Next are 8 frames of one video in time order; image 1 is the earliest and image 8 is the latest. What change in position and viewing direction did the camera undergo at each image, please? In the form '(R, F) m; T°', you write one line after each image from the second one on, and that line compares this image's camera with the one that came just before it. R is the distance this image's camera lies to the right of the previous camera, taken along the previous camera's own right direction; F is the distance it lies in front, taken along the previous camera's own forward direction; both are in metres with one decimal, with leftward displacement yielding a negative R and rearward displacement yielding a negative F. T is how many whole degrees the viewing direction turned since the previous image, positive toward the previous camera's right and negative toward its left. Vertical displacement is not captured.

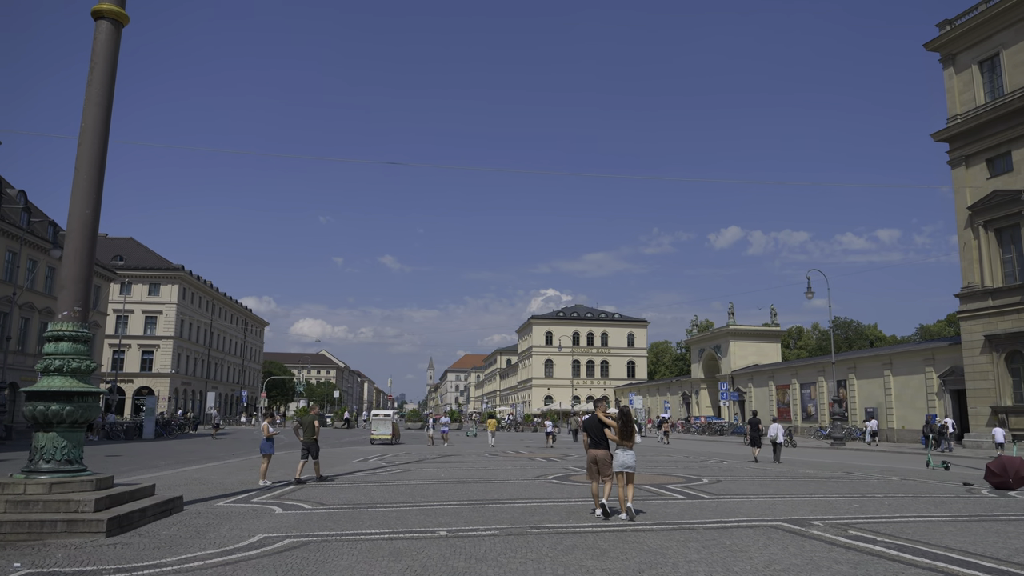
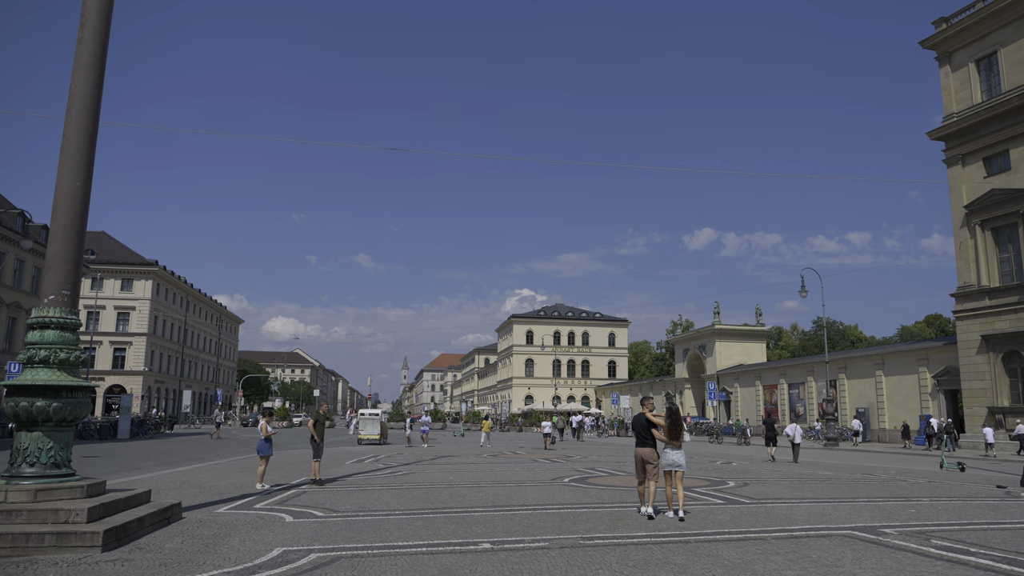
(-0.9, +1.1) m; +2°
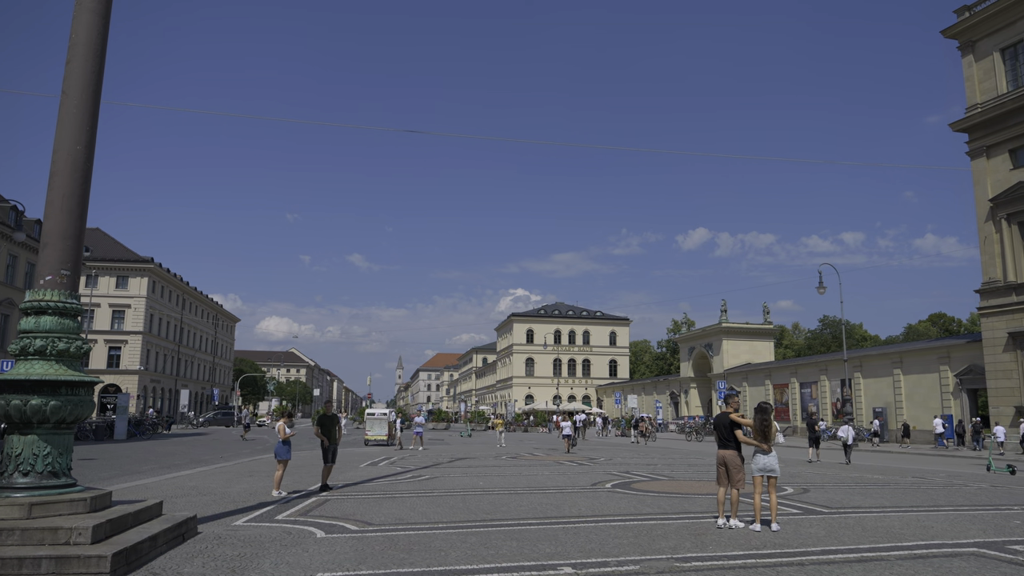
(-0.9, +1.4) m; 0°
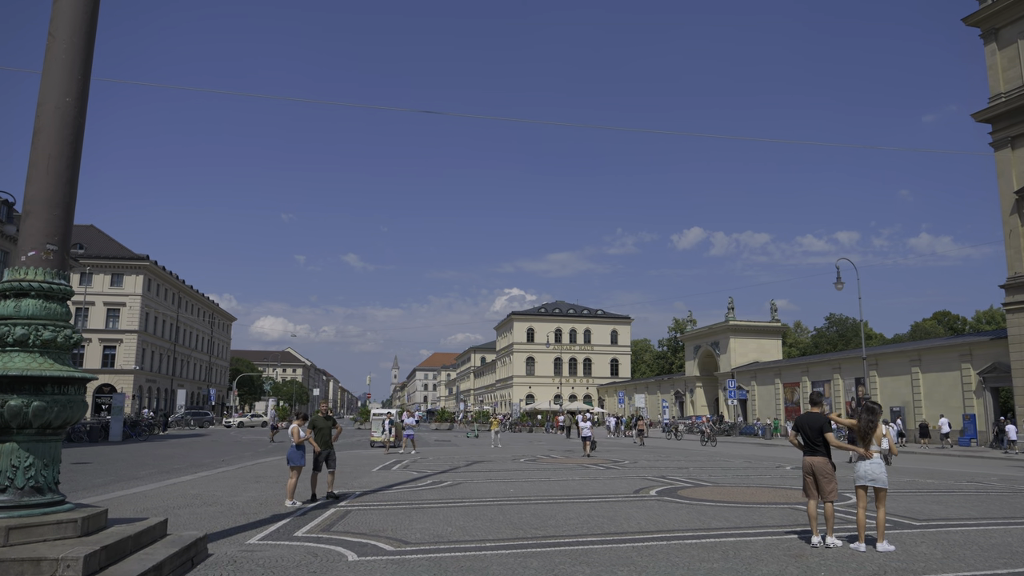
(-0.7, +1.4) m; 0°
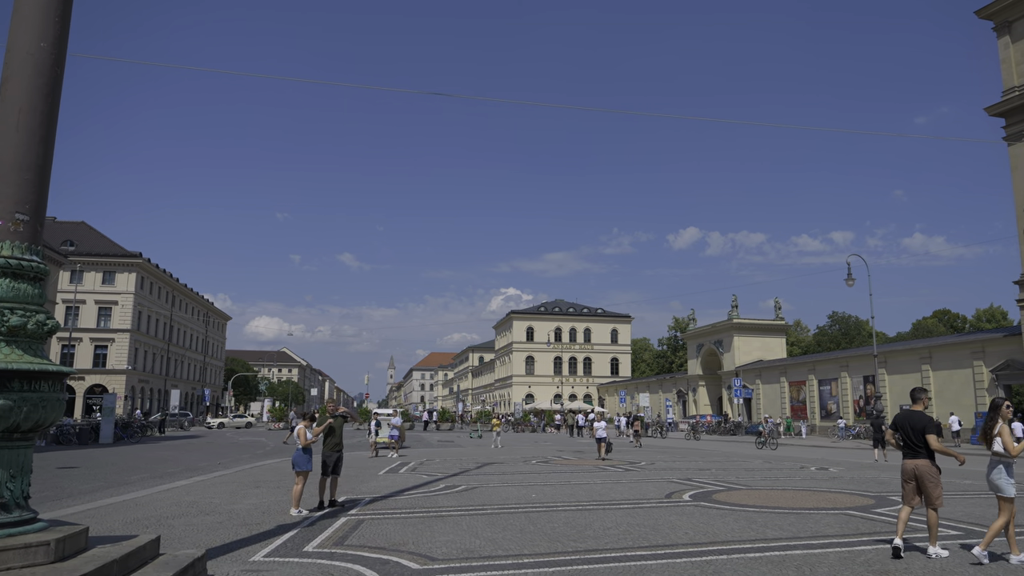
(-0.5, +1.1) m; 0°
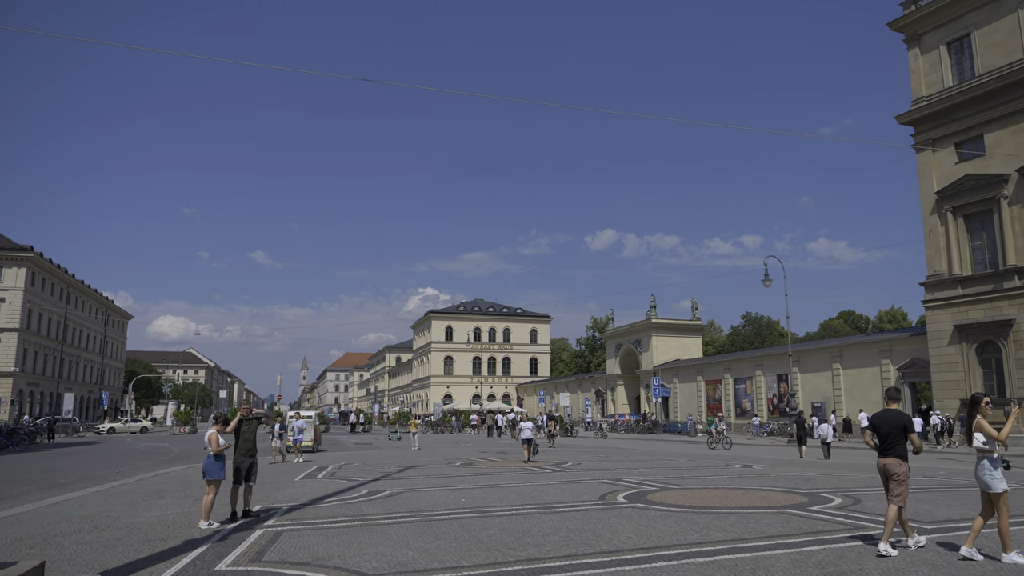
(-0.2, +0.7) m; +6°
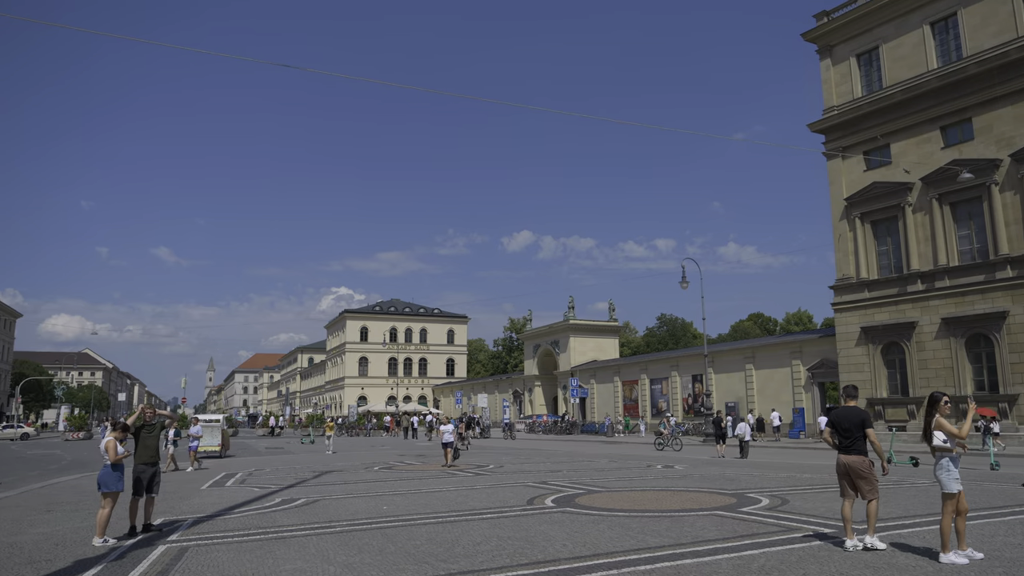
(-0.2, +0.6) m; +6°
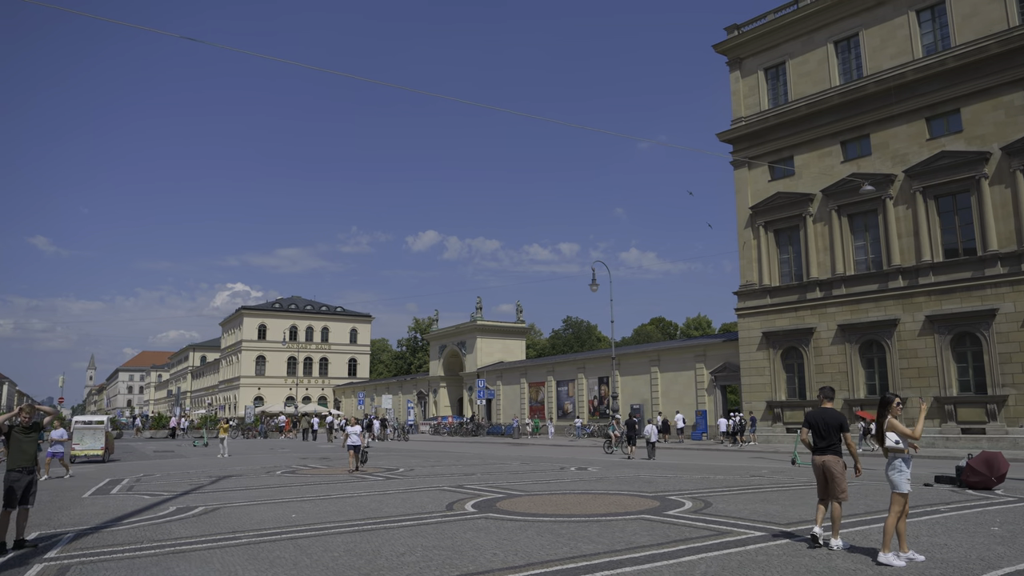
(-0.3, +0.6) m; +7°
